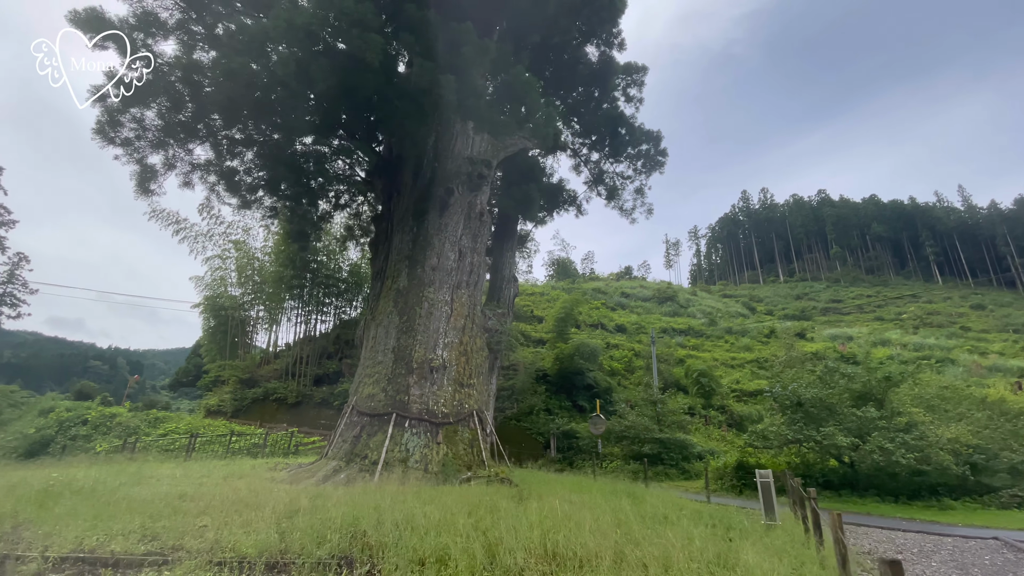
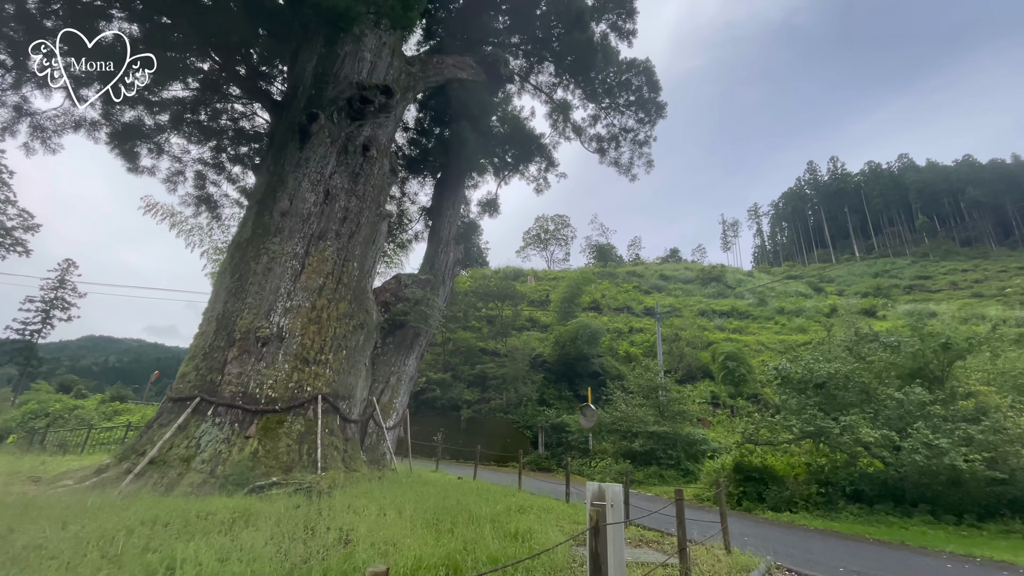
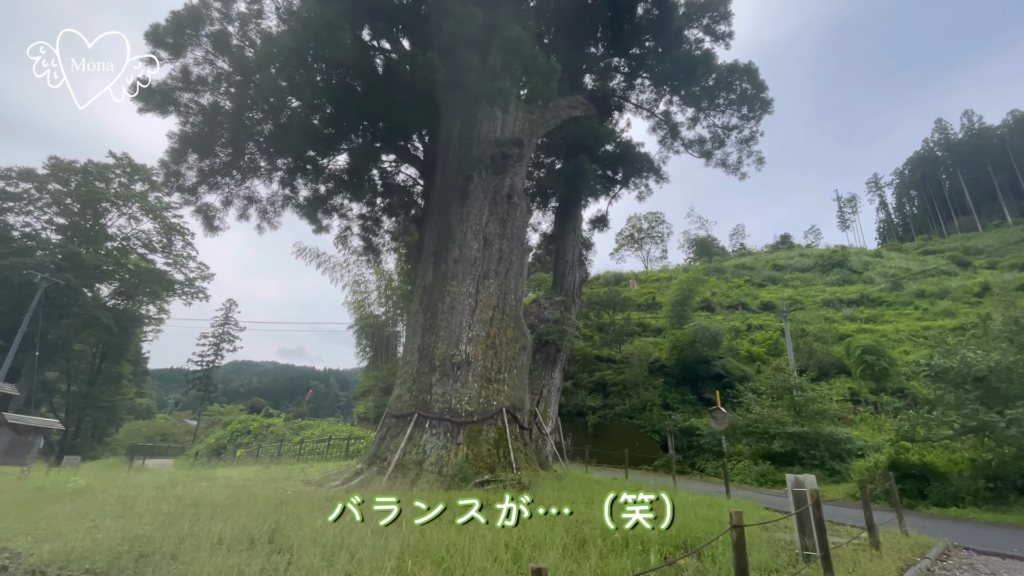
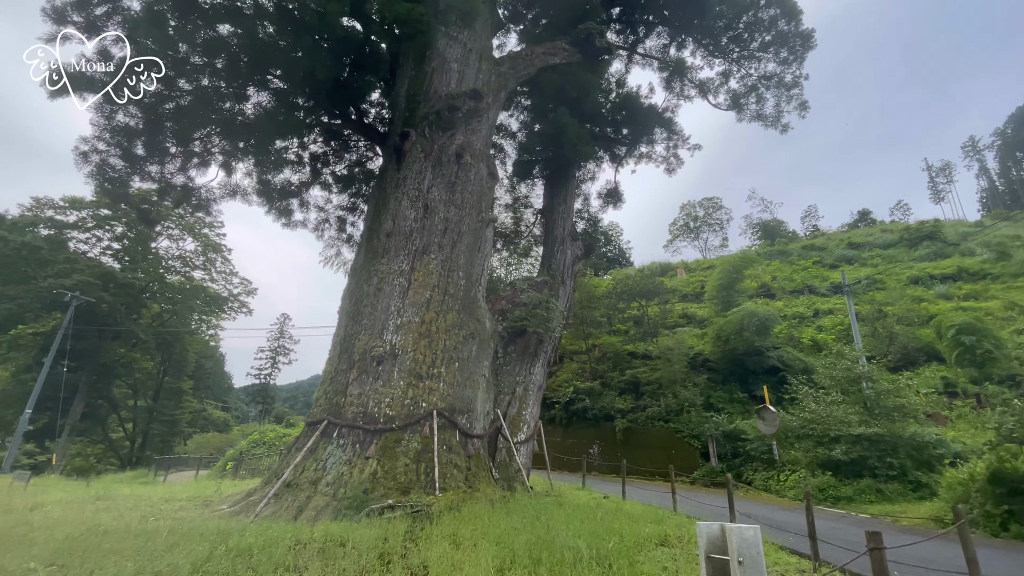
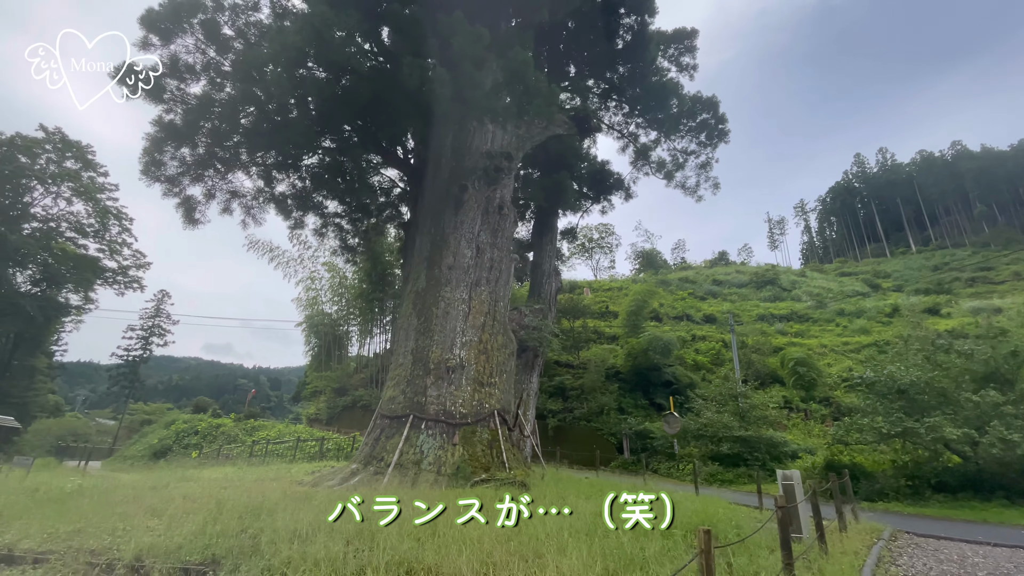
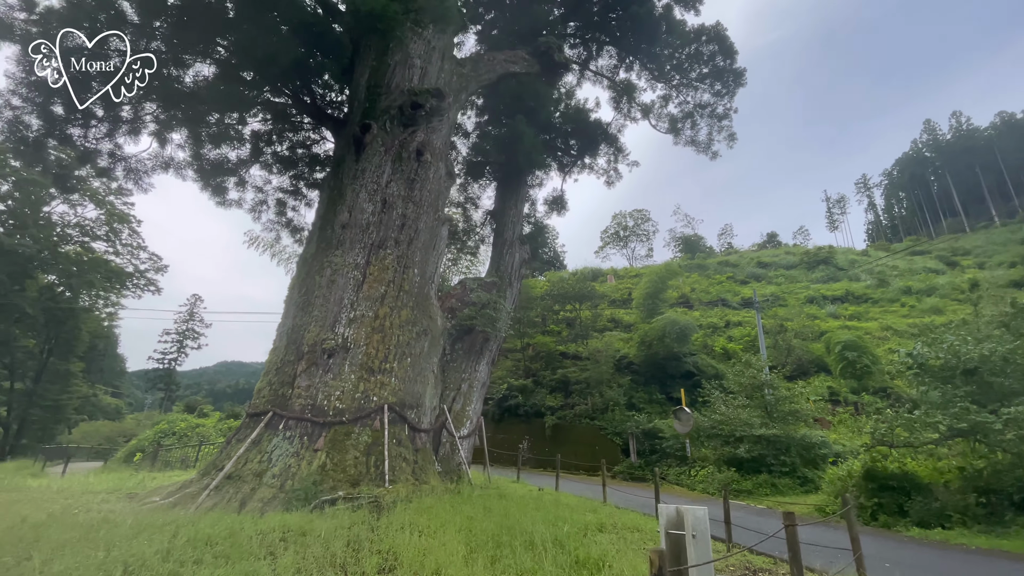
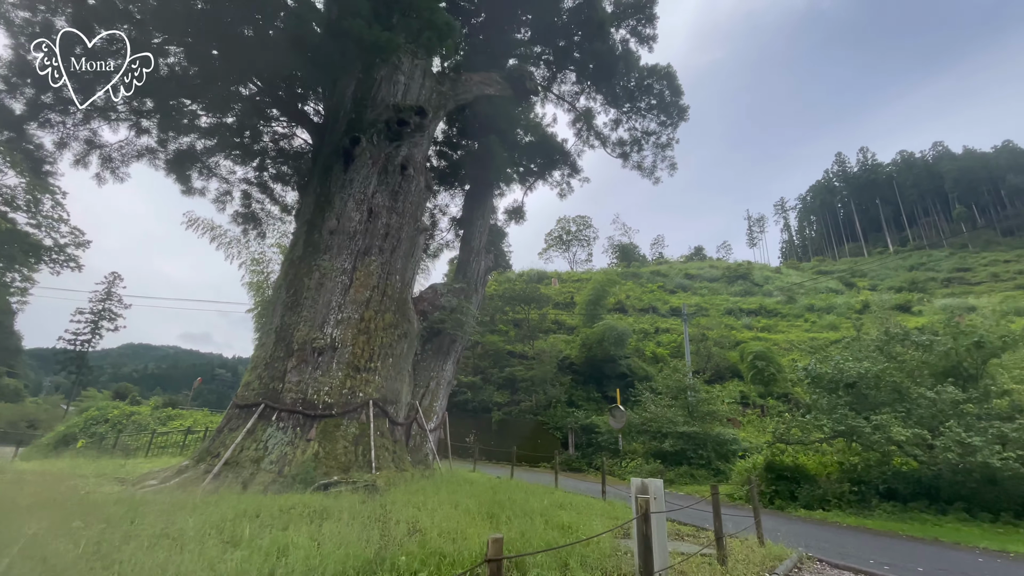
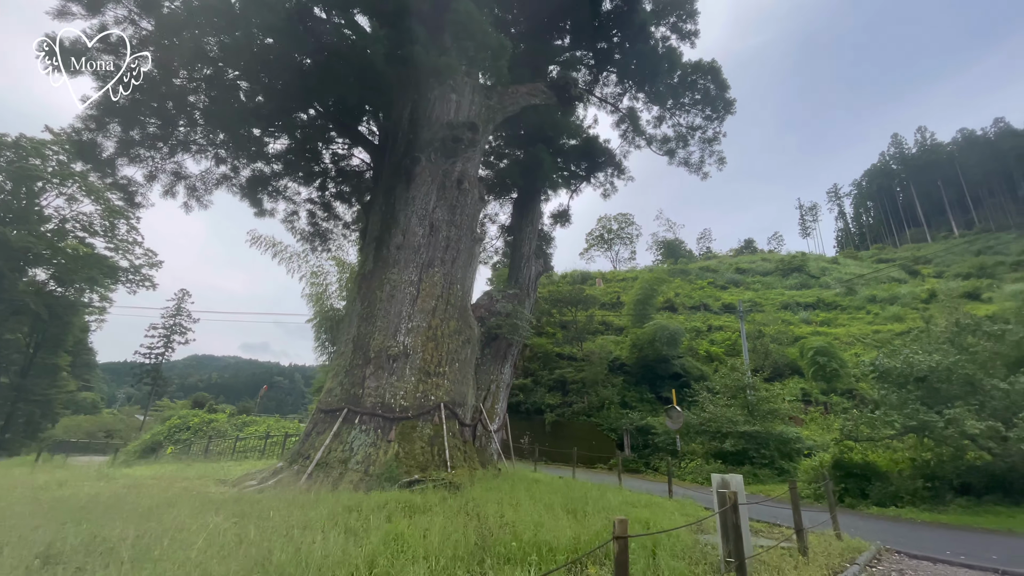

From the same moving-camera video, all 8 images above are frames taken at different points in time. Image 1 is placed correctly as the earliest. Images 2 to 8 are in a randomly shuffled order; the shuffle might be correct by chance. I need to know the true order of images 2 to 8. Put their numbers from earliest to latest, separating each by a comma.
5, 3, 8, 7, 2, 6, 4
